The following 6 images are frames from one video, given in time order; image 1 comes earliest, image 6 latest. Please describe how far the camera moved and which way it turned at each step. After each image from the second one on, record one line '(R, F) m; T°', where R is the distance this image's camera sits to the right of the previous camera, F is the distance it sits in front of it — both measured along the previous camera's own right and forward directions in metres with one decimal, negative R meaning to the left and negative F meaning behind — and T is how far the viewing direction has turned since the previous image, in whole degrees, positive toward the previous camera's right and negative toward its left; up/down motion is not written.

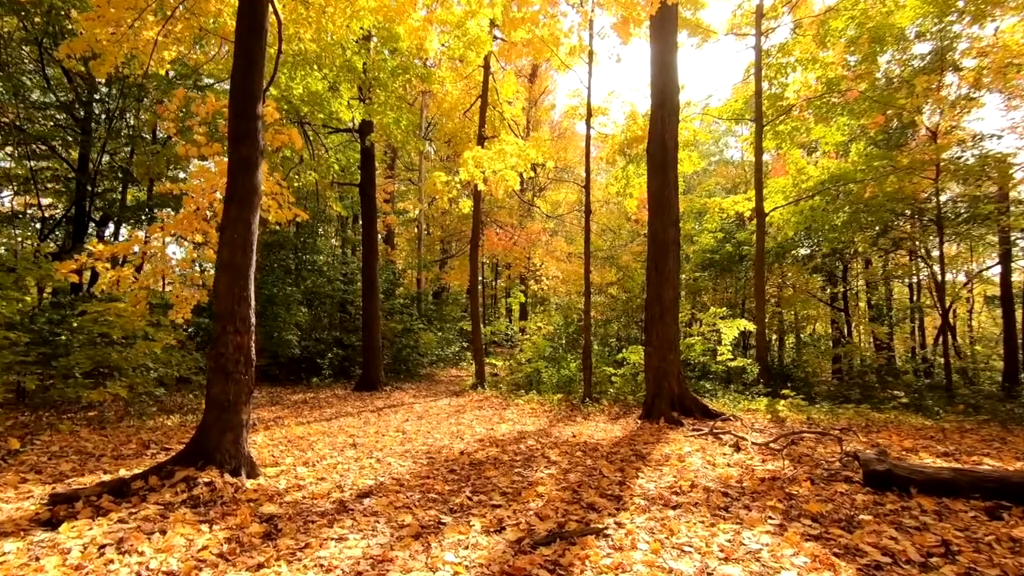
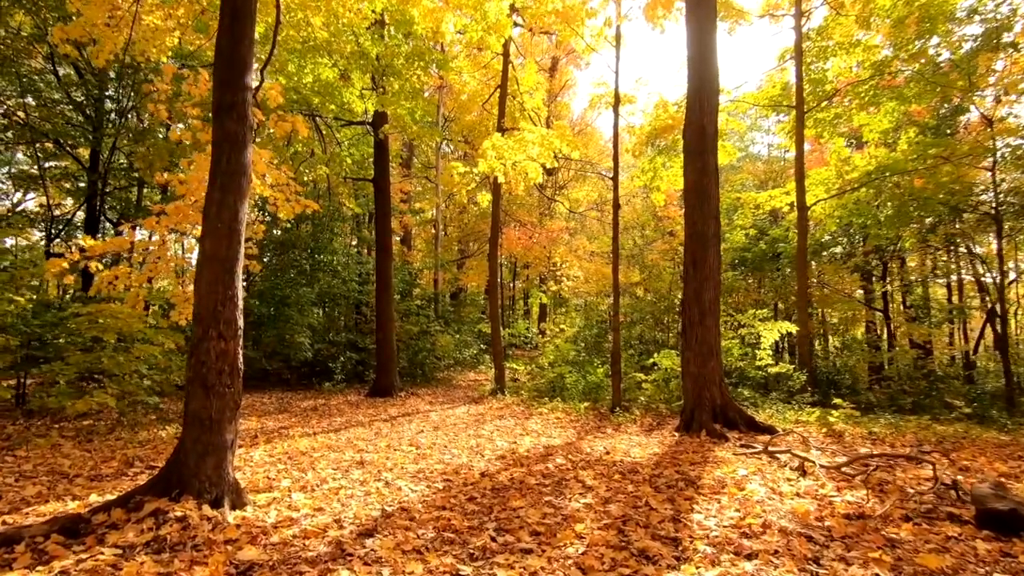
(-0.1, +0.7) m; -2°
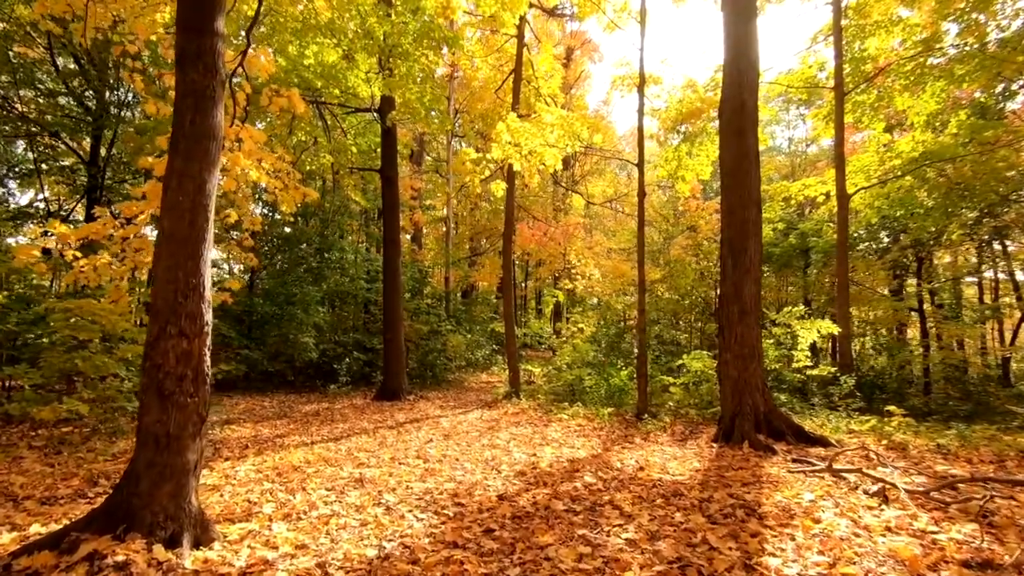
(-0.1, +0.7) m; -1°
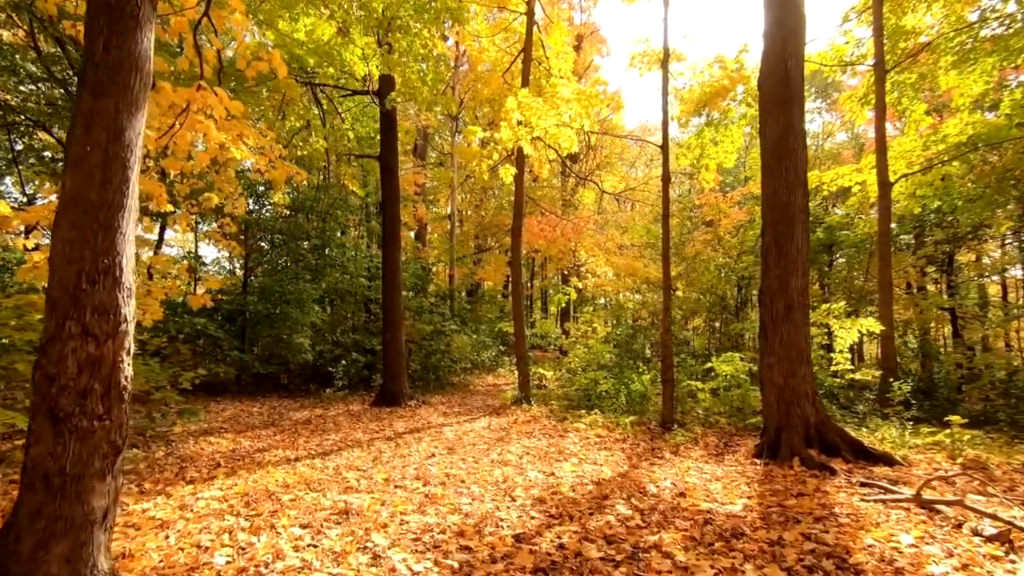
(-0.1, +0.8) m; -1°
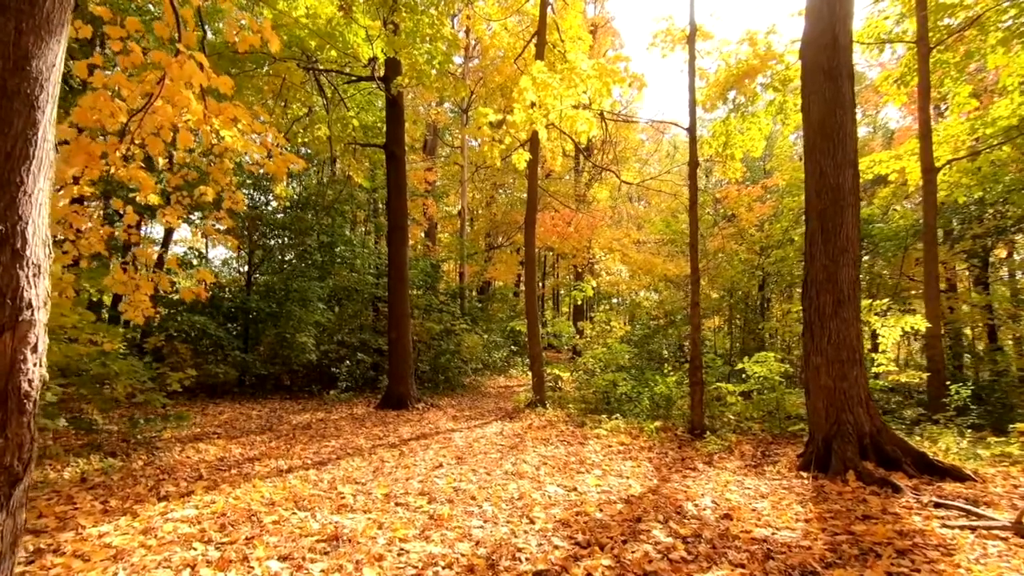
(-0.1, +0.6) m; -1°
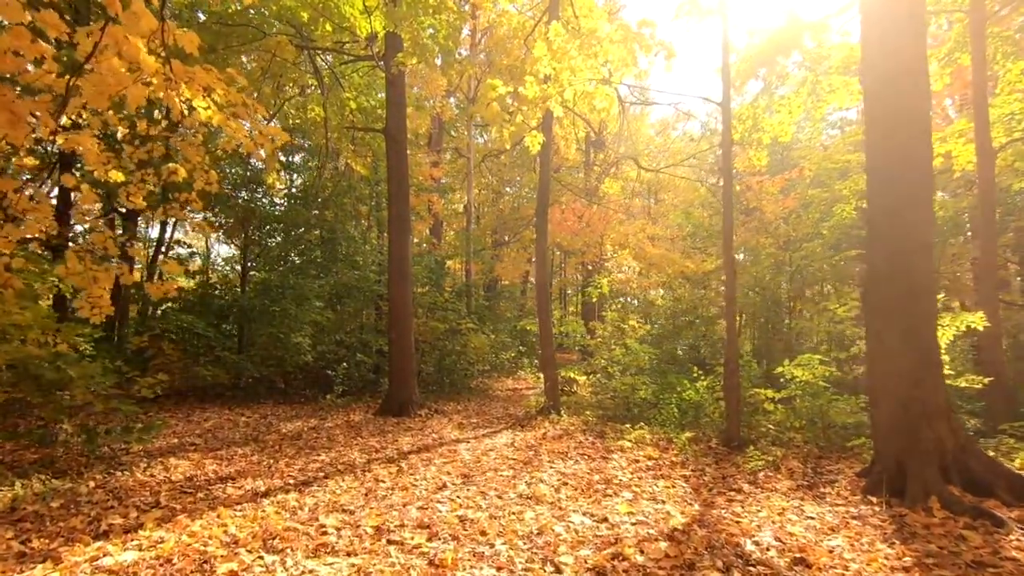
(-0.1, +0.8) m; -1°
